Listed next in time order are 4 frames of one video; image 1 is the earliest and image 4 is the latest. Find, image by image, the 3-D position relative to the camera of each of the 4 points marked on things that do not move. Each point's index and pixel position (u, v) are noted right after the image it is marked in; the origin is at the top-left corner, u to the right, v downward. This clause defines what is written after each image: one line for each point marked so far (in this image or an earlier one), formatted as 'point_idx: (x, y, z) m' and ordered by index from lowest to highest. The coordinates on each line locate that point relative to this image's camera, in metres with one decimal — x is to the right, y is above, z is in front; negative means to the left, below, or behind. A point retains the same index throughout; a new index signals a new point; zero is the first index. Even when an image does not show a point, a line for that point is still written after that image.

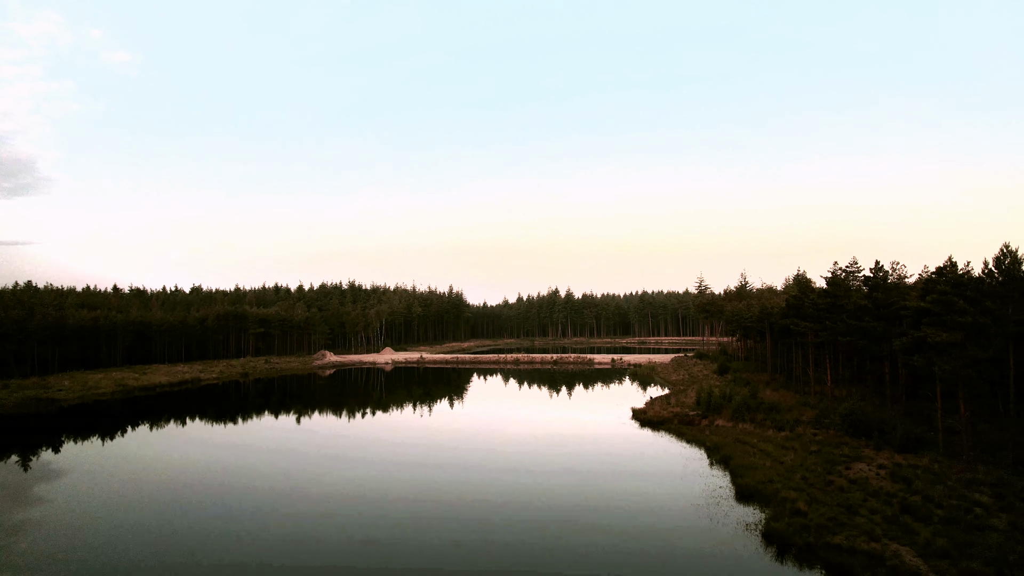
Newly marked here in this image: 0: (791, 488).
0: (+8.2, -5.9, +14.6) m
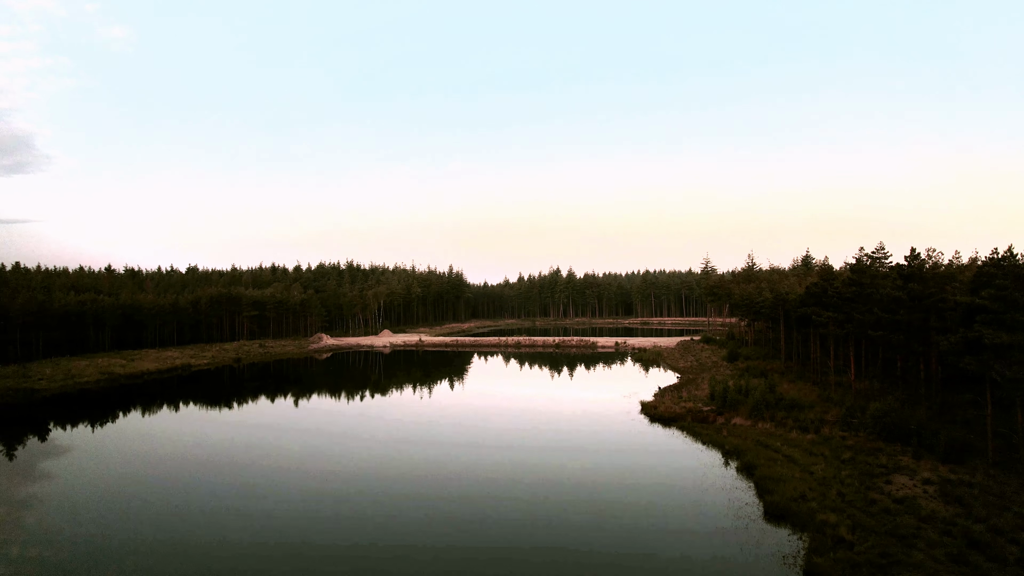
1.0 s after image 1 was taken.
0: (+8.3, -5.8, +12.9) m
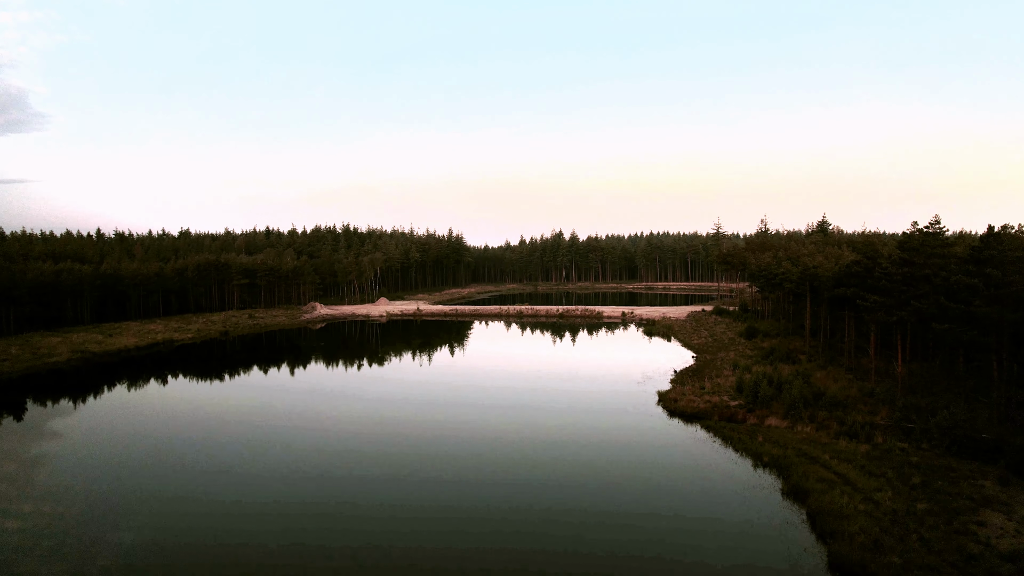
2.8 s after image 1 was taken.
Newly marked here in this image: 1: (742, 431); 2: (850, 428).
0: (+8.4, -5.8, +10.3) m
1: (+8.8, -5.5, +19.2) m
2: (+12.1, -5.0, +17.8) m
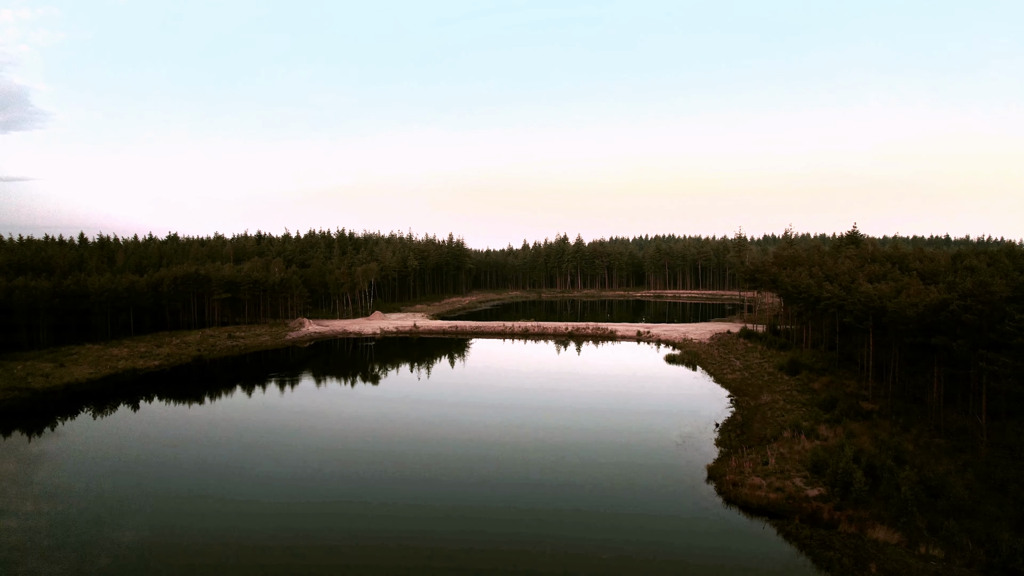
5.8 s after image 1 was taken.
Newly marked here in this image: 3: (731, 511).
0: (+8.8, -7.7, +5.2) m
1: (+9.3, -7.4, +14.1) m
2: (+12.6, -6.9, +12.7) m
3: (+7.4, -7.6, +16.5) m
